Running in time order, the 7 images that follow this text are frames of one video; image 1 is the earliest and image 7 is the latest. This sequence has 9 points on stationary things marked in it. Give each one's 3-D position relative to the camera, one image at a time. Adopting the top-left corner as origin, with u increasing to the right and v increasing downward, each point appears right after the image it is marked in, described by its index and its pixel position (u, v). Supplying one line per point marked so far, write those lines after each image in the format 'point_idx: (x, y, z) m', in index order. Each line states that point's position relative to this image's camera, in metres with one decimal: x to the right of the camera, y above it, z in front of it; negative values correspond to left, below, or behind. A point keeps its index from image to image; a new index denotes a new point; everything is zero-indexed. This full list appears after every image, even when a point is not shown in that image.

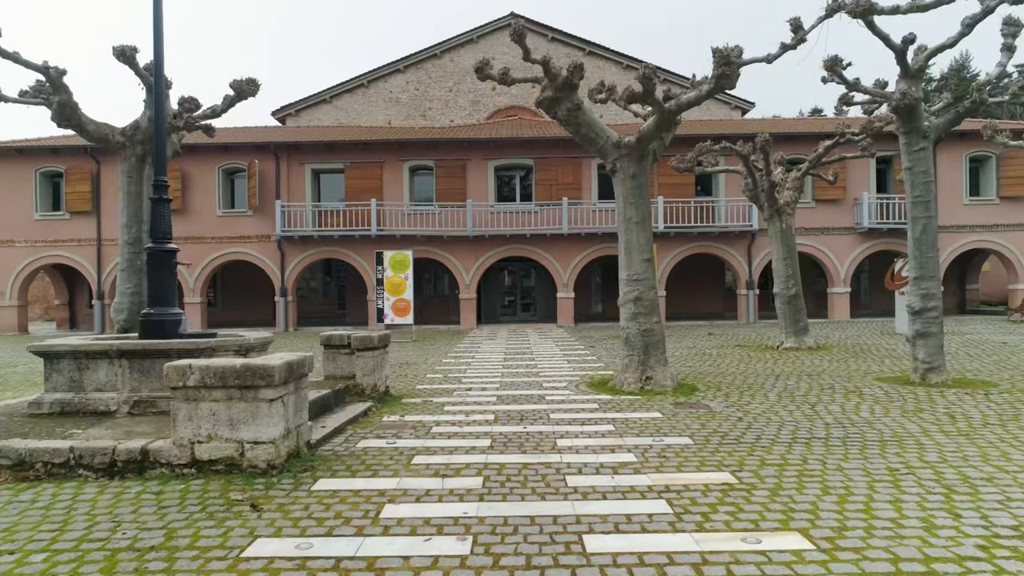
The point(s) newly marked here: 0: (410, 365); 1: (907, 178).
0: (-2.5, -1.9, +12.8) m
1: (+7.3, +2.0, +9.7) m
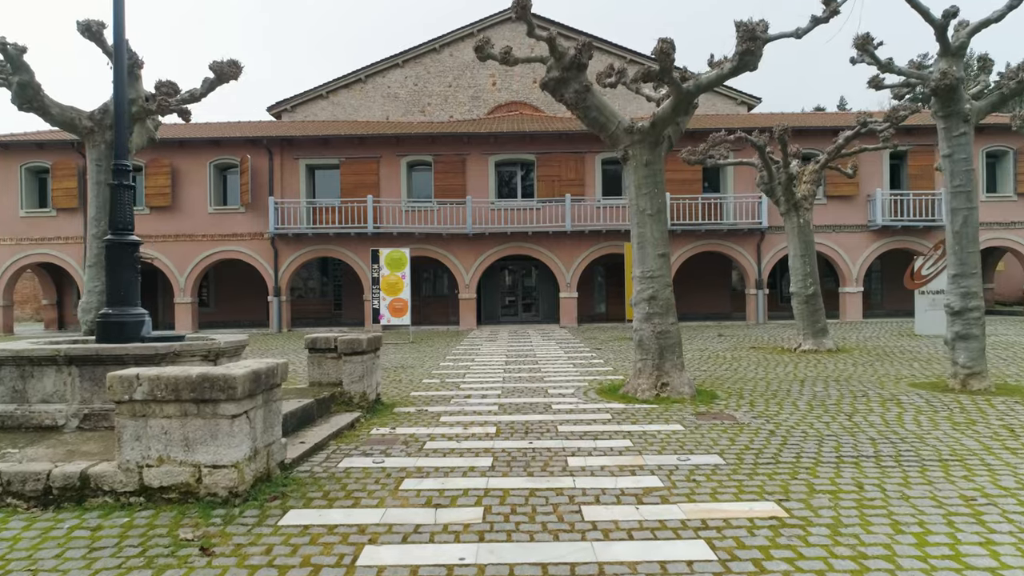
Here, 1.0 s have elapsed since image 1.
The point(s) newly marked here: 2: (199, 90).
0: (-2.4, -1.9, +12.0) m
1: (+7.3, +2.1, +8.9) m
2: (-5.9, +3.8, +10.0) m
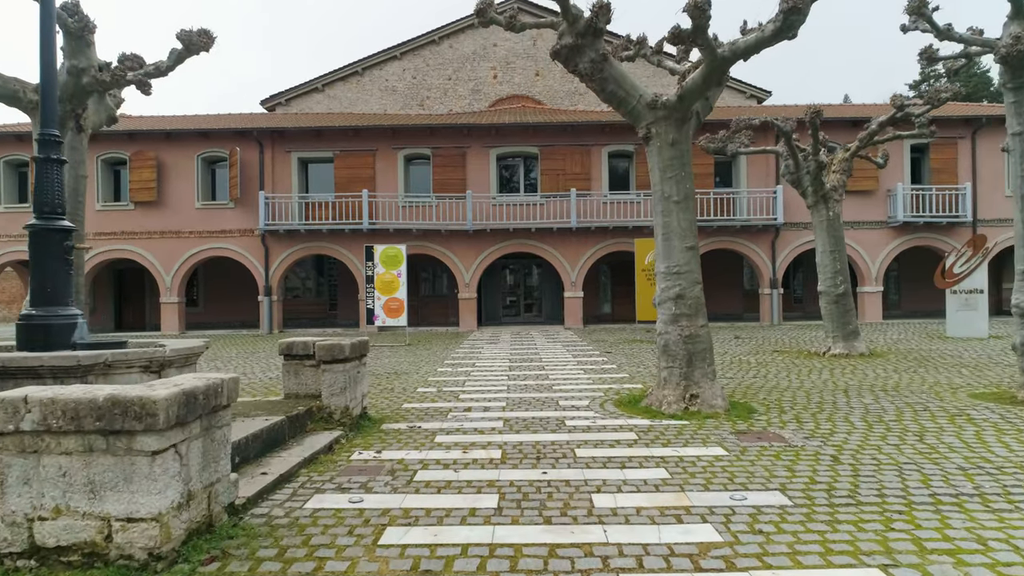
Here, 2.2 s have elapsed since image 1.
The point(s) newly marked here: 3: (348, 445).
0: (-2.3, -1.8, +10.9) m
1: (+7.4, +2.1, +7.8) m
2: (-5.8, +3.8, +8.9) m
3: (-1.9, -1.8, +6.1) m
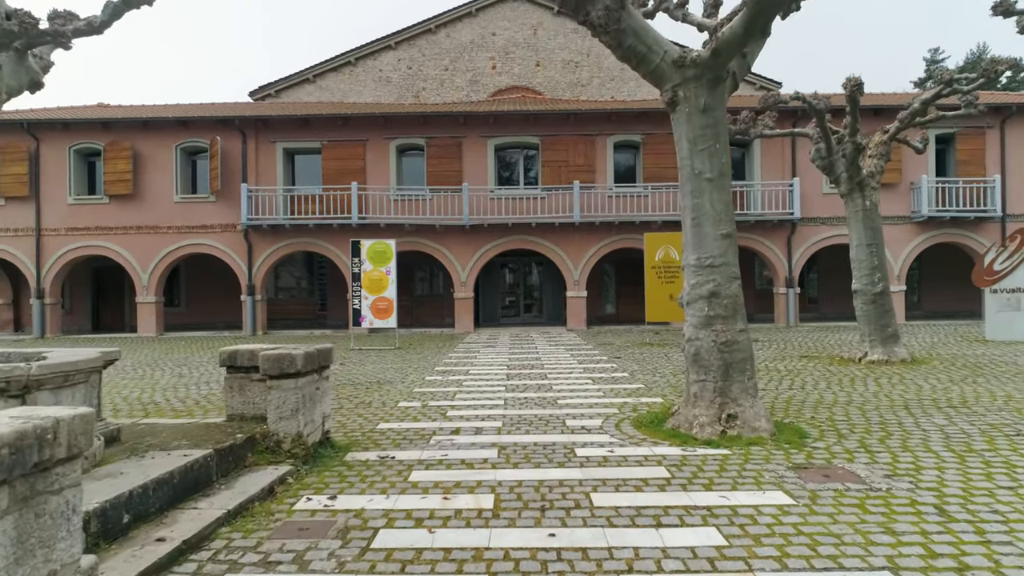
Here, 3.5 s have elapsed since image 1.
0: (-2.4, -1.8, +9.5) m
1: (+7.4, +2.1, +6.4) m
2: (-5.9, +3.9, +7.5) m
3: (-1.9, -1.8, +4.7) m
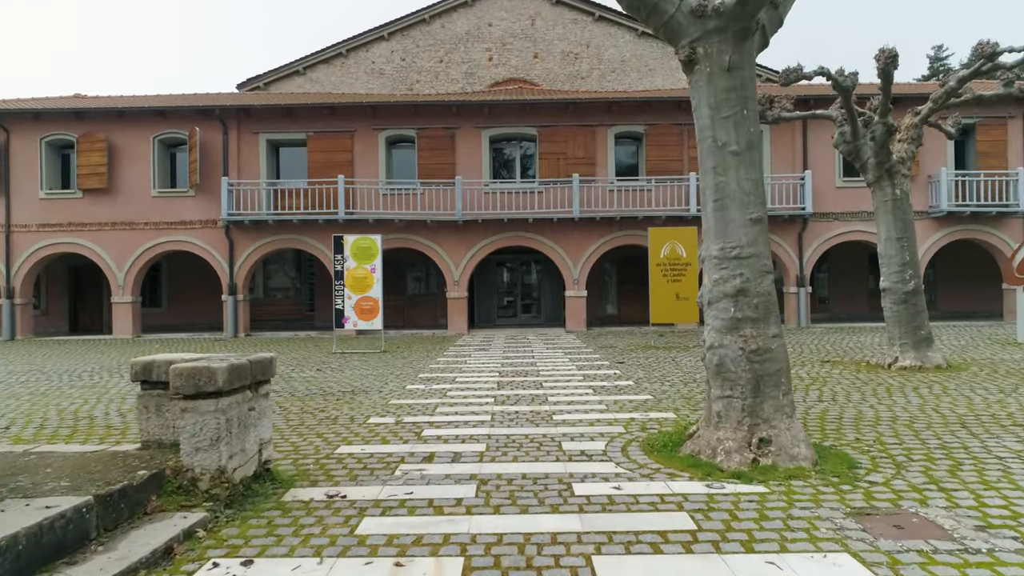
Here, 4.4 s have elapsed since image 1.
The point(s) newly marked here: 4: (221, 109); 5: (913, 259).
0: (-2.5, -1.8, +8.4) m
1: (+7.2, +2.2, +5.3) m
2: (-6.0, +3.9, +6.4) m
3: (-2.1, -1.7, +3.6) m
4: (-11.1, +6.8, +19.9) m
5: (+7.9, +0.6, +10.3) m
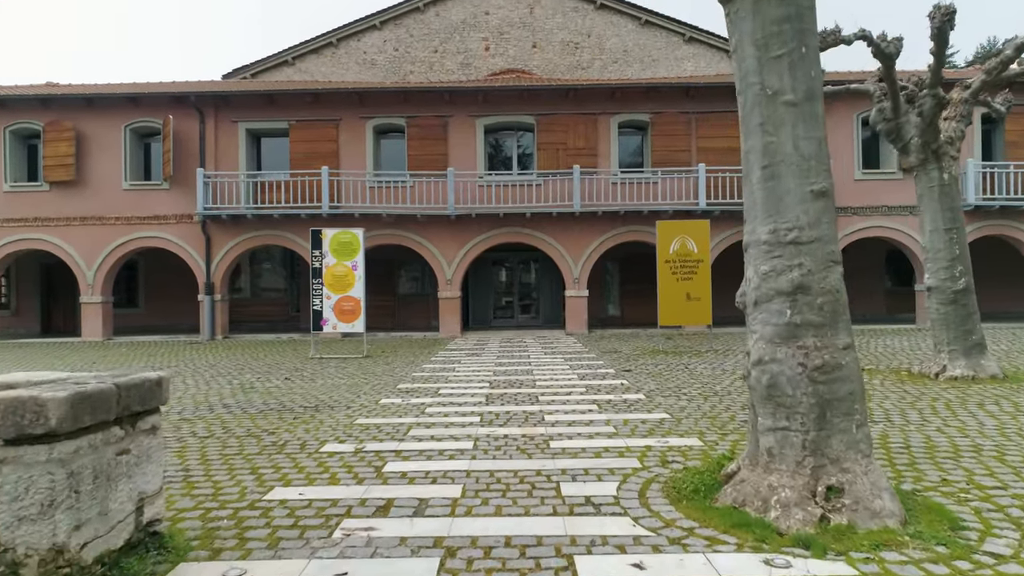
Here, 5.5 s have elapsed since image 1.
0: (-2.6, -1.7, +7.1) m
1: (+7.1, +2.2, +4.0) m
2: (-6.2, +3.9, +5.1) m
3: (-2.2, -1.7, +2.3) m
4: (-11.2, +6.8, +18.6) m
5: (+7.8, +0.6, +9.0) m
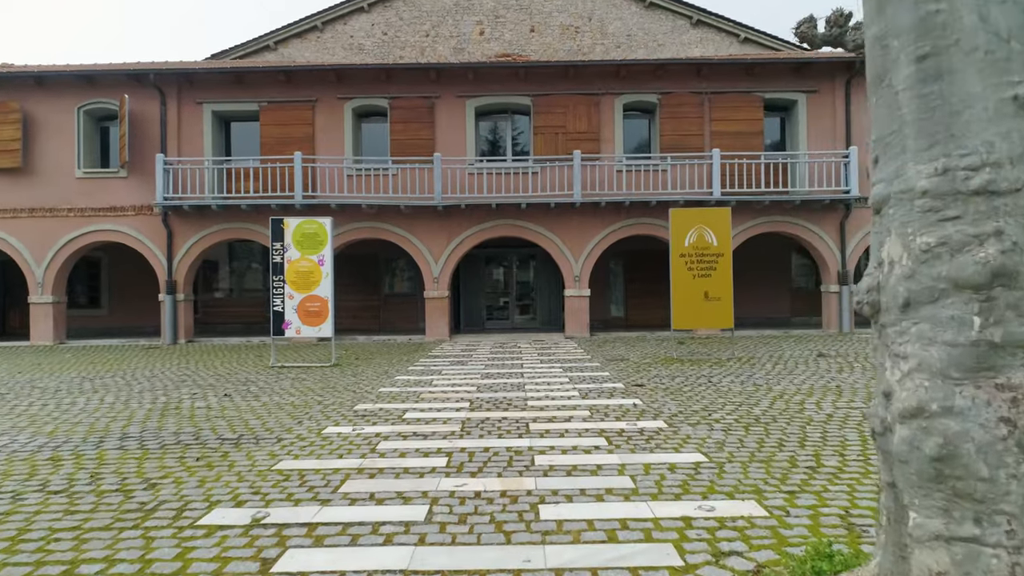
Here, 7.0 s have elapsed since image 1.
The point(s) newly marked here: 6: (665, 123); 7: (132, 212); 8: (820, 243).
0: (-2.8, -1.7, +5.3) m
1: (+6.9, +2.3, +2.2) m
2: (-6.4, +4.0, +3.3) m
3: (-2.4, -1.7, +0.5) m
4: (-11.4, +6.9, +16.9) m
5: (+7.6, +0.6, +7.2) m
6: (+5.0, +5.4, +17.3) m
7: (-12.4, +2.5, +17.1) m
8: (+9.8, +1.5, +16.8) m
